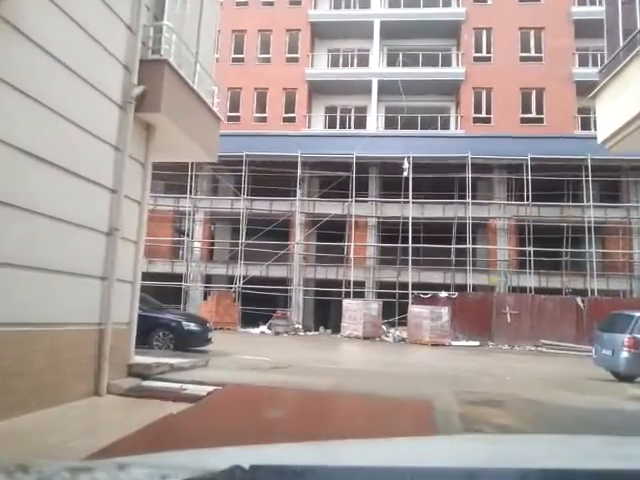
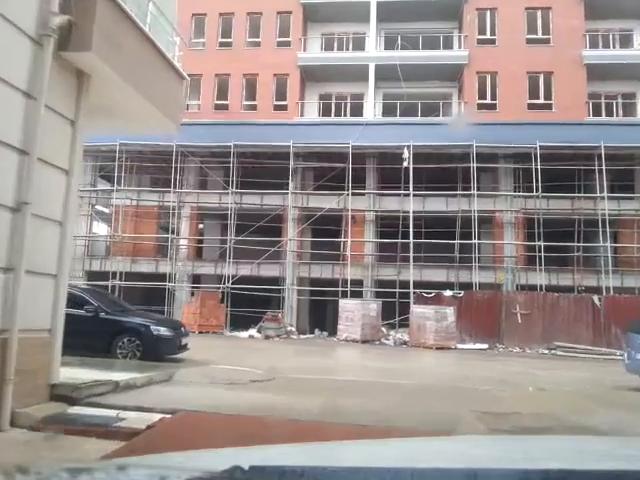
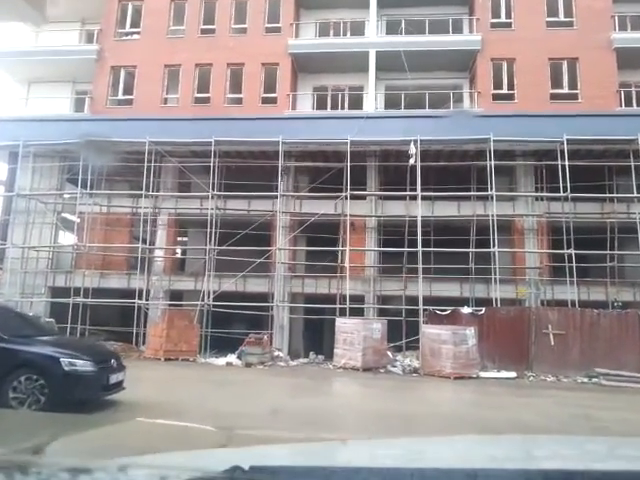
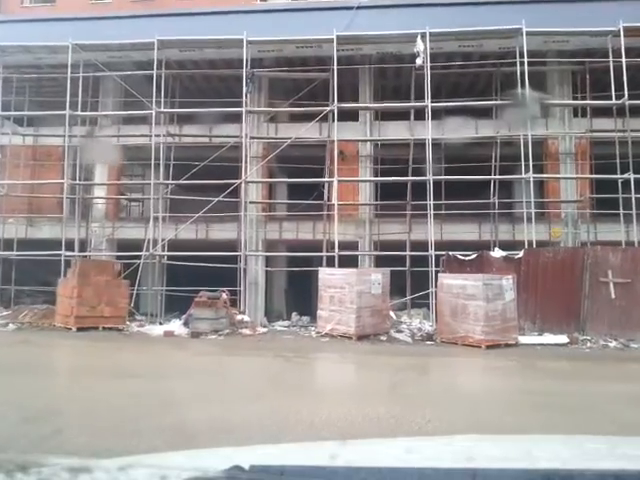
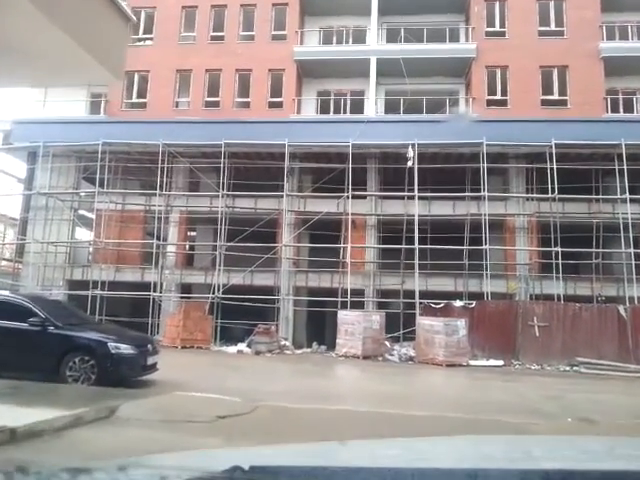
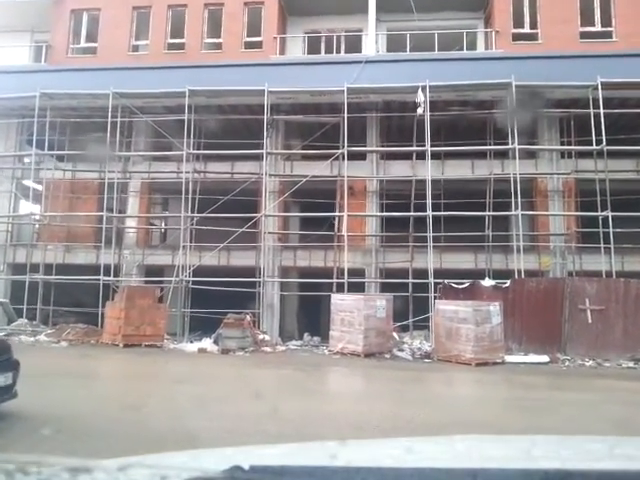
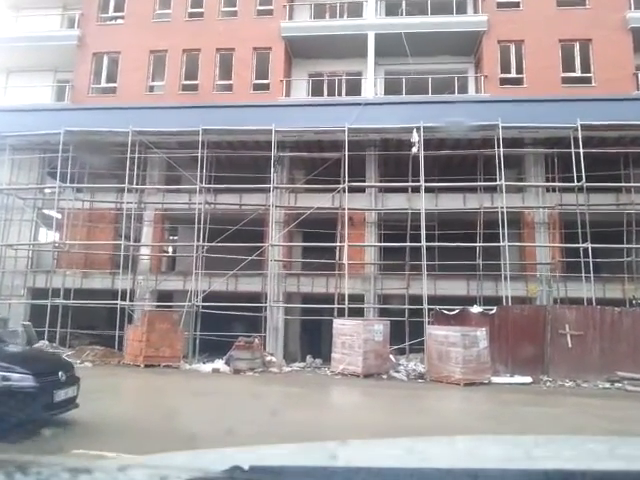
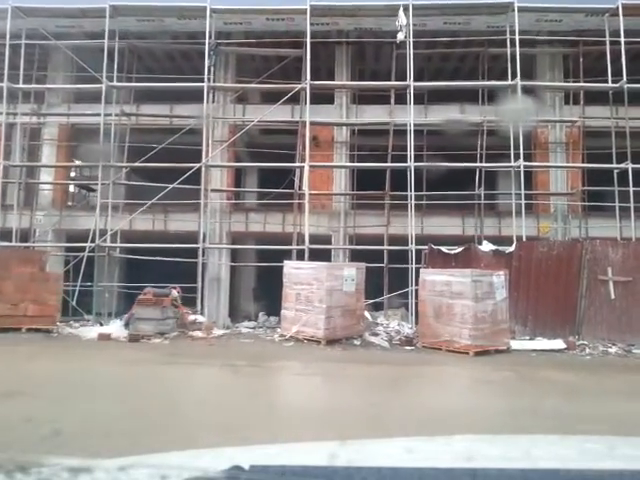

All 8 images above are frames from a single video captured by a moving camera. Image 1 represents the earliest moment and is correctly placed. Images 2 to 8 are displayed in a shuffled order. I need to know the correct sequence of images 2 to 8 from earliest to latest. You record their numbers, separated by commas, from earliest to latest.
2, 5, 3, 7, 6, 4, 8
